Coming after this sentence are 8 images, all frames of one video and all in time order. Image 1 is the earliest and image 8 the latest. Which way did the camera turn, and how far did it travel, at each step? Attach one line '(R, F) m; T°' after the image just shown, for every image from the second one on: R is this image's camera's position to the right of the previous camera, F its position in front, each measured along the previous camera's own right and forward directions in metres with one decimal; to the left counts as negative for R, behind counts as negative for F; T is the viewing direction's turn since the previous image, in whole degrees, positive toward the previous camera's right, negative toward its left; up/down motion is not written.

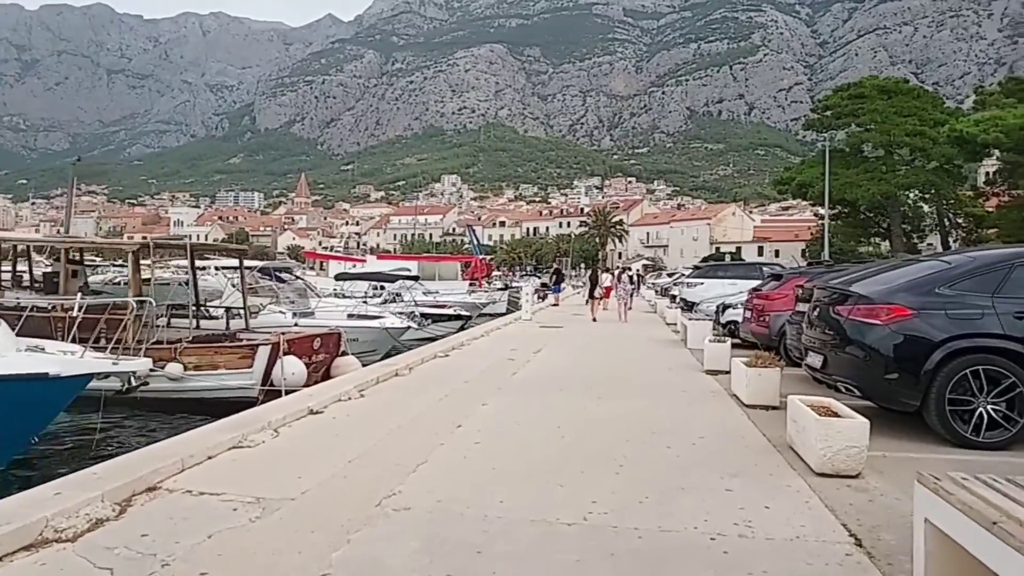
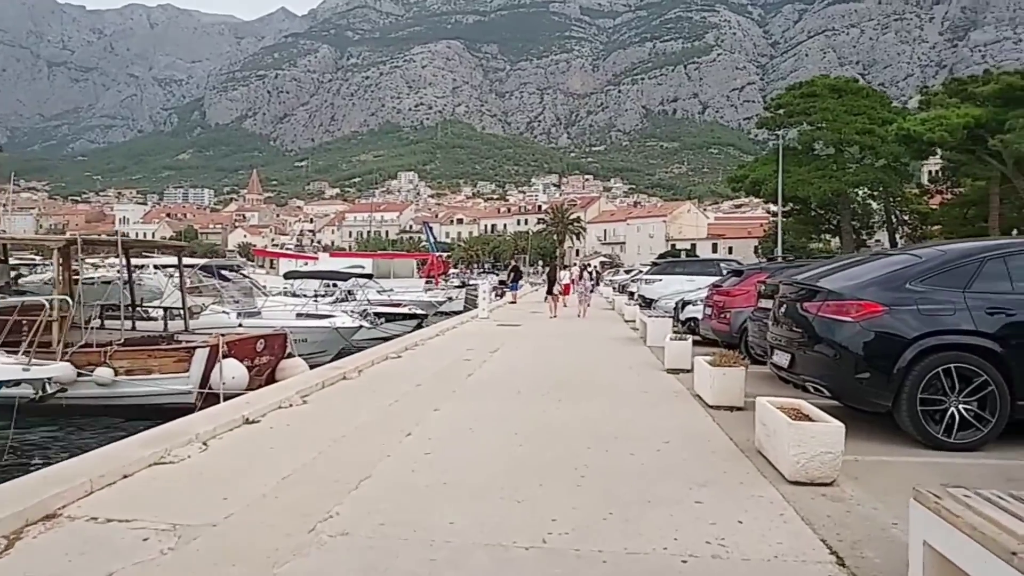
(+0.1, +0.5) m; +3°
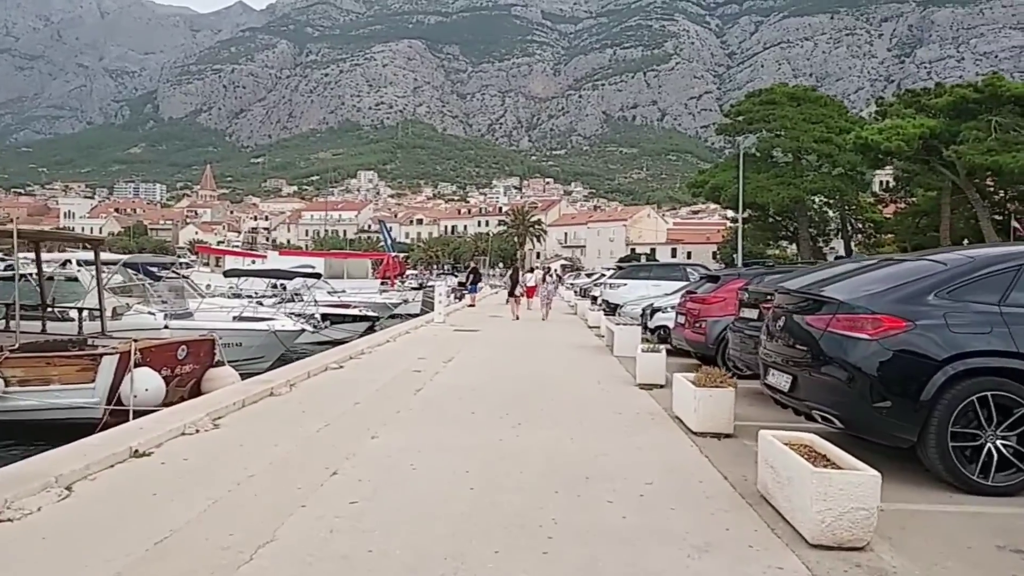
(+0.1, +1.3) m; +3°
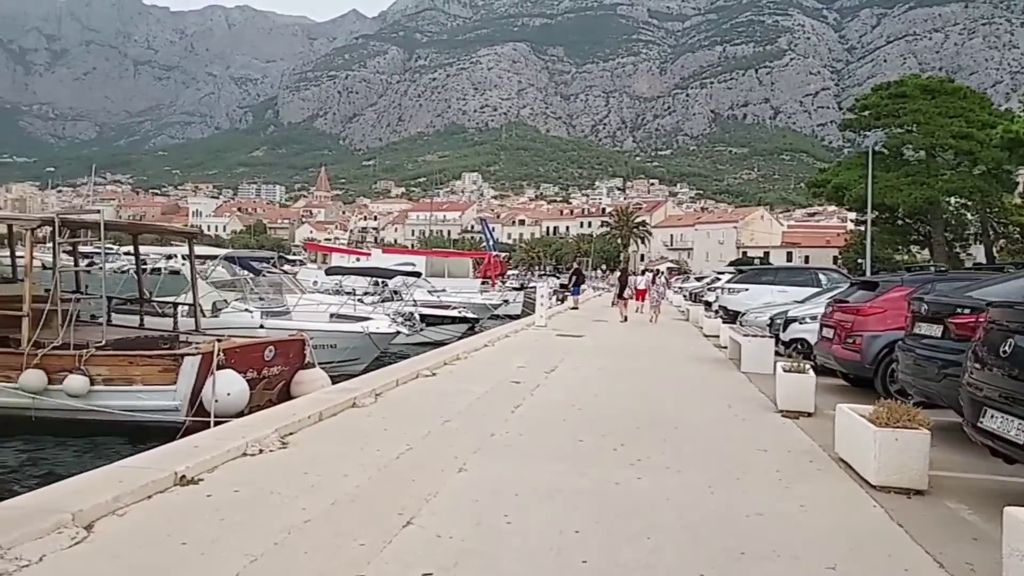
(-0.2, +1.4) m; -8°
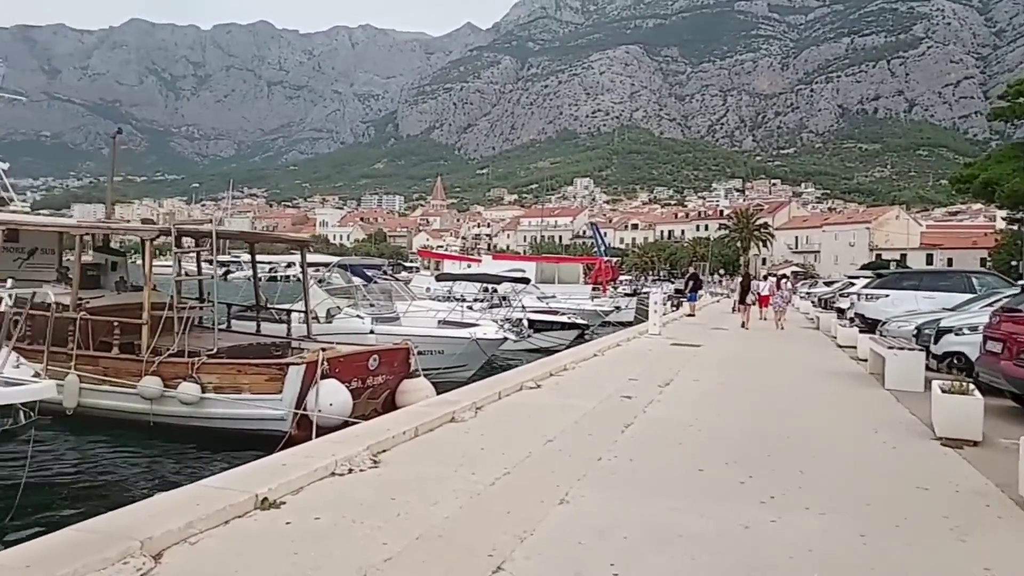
(0.0, +0.7) m; -9°
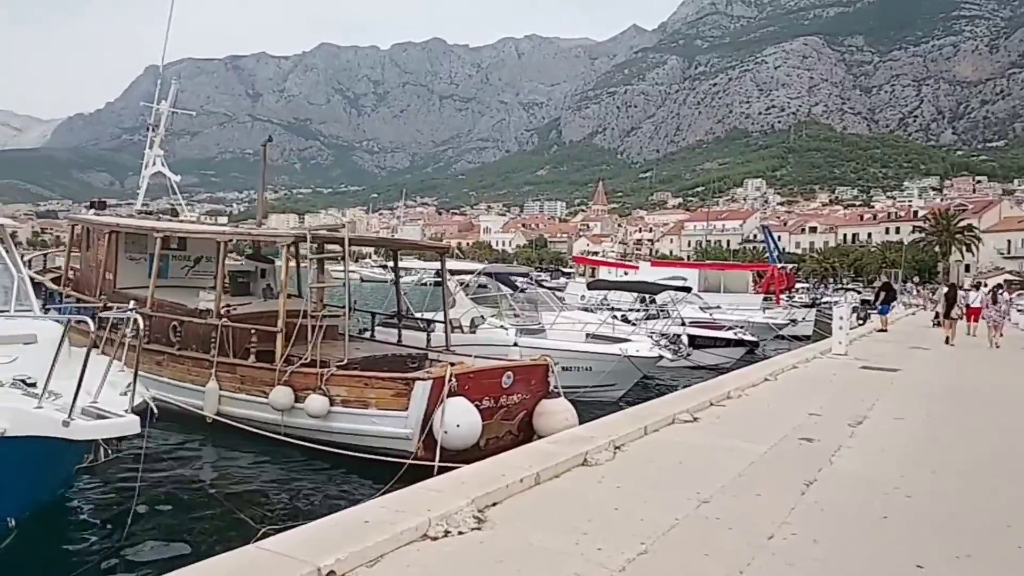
(+0.1, +1.4) m; -13°
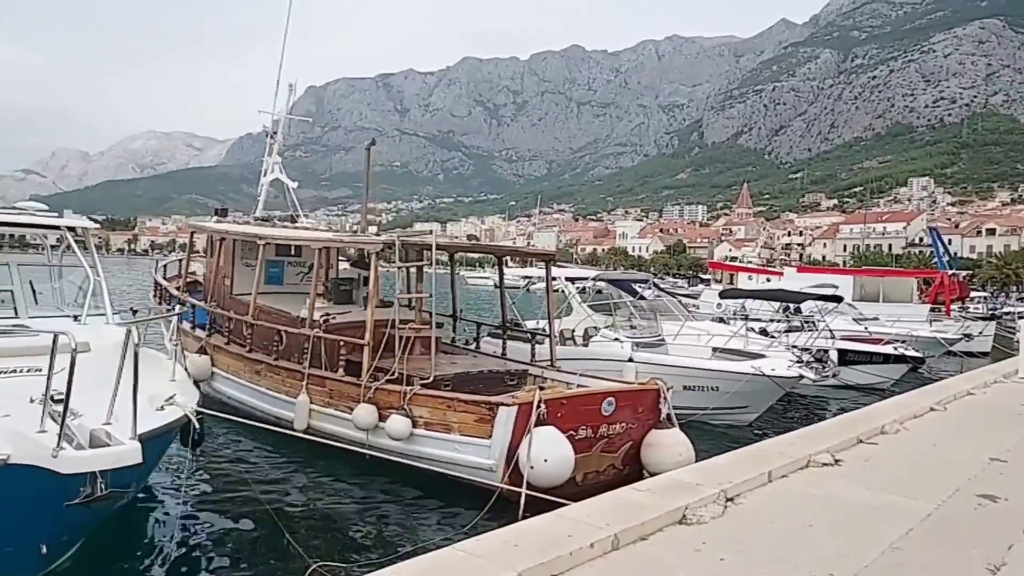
(+0.5, +1.2) m; -11°
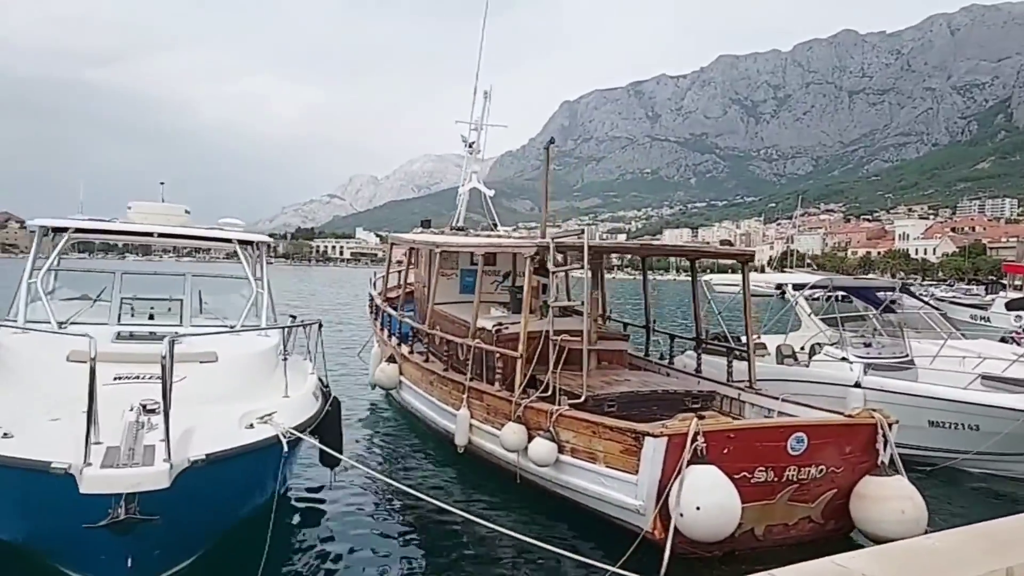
(+1.0, +1.3) m; -20°
